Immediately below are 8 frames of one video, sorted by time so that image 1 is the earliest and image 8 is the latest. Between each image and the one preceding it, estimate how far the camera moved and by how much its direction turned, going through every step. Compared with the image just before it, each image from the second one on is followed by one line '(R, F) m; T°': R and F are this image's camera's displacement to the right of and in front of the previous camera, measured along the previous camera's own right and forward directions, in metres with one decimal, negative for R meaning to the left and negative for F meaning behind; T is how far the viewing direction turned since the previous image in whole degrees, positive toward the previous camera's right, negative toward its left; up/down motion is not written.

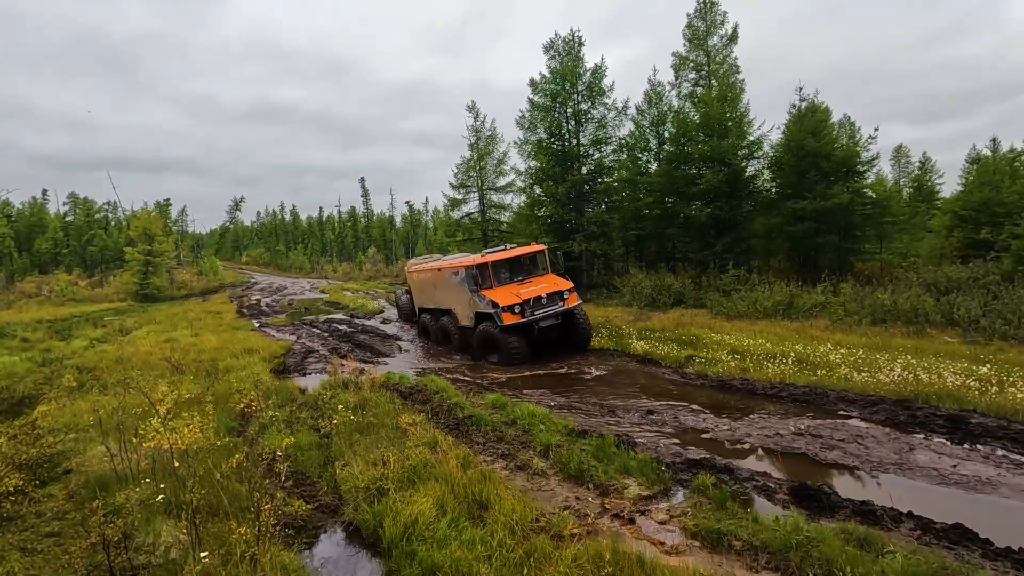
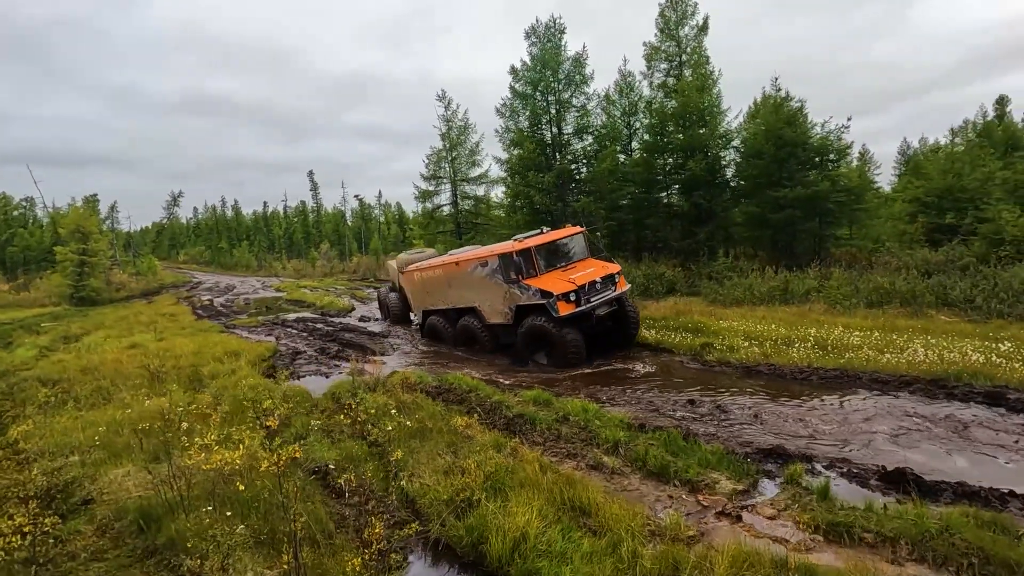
(-1.4, +0.5) m; +5°
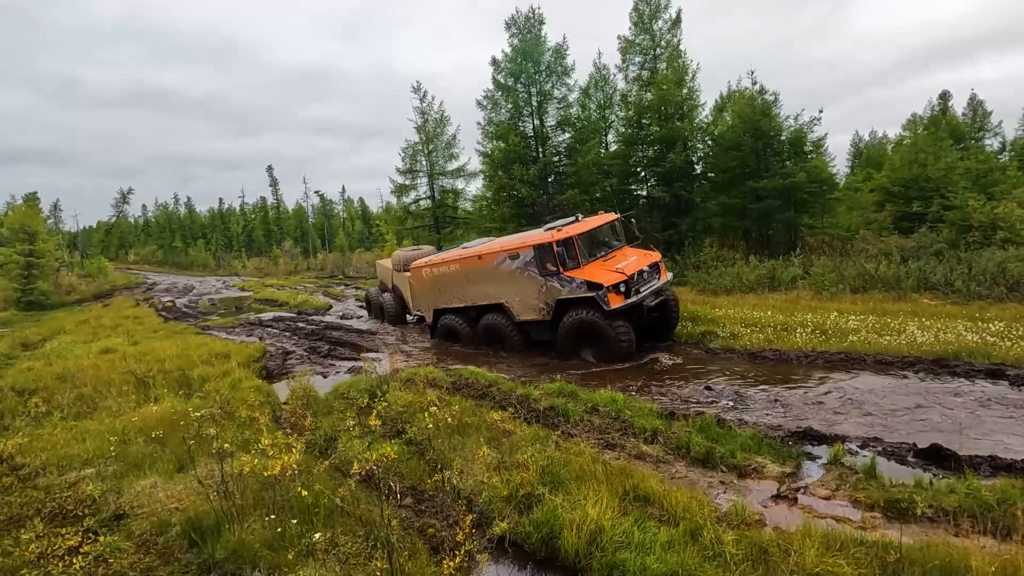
(-0.9, +0.2) m; +4°
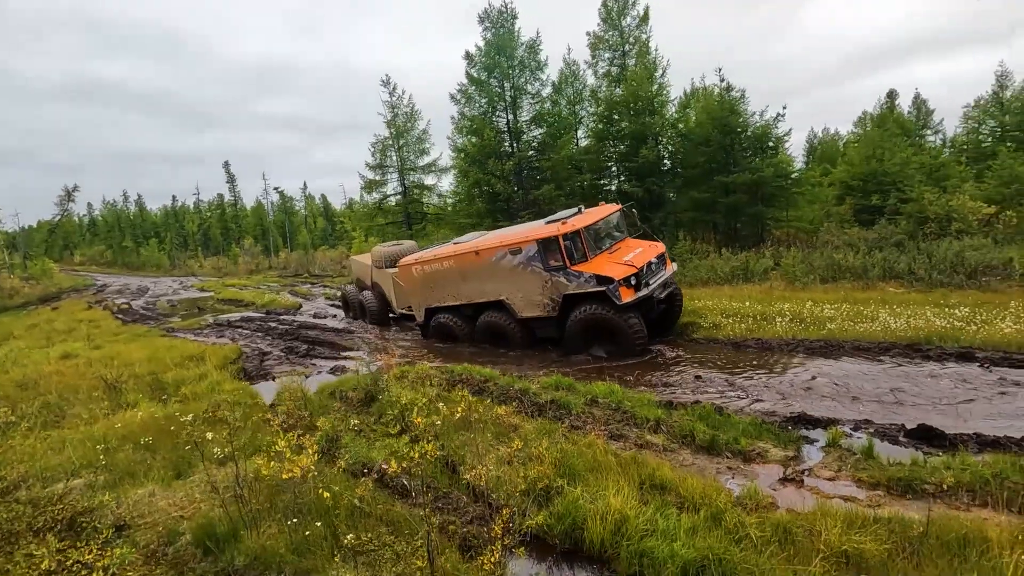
(-0.5, 0.0) m; +4°
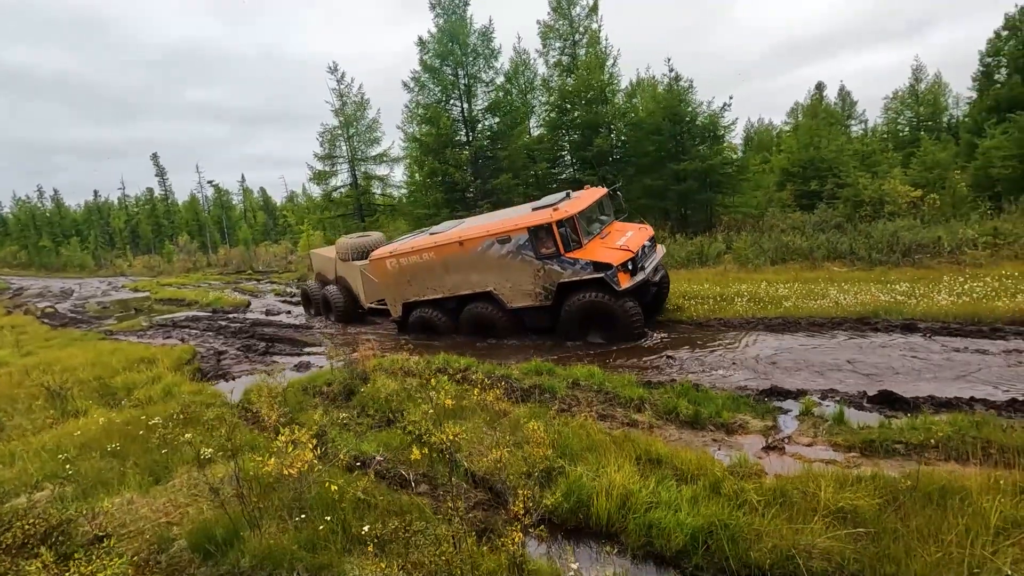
(-0.4, 0.0) m; +5°
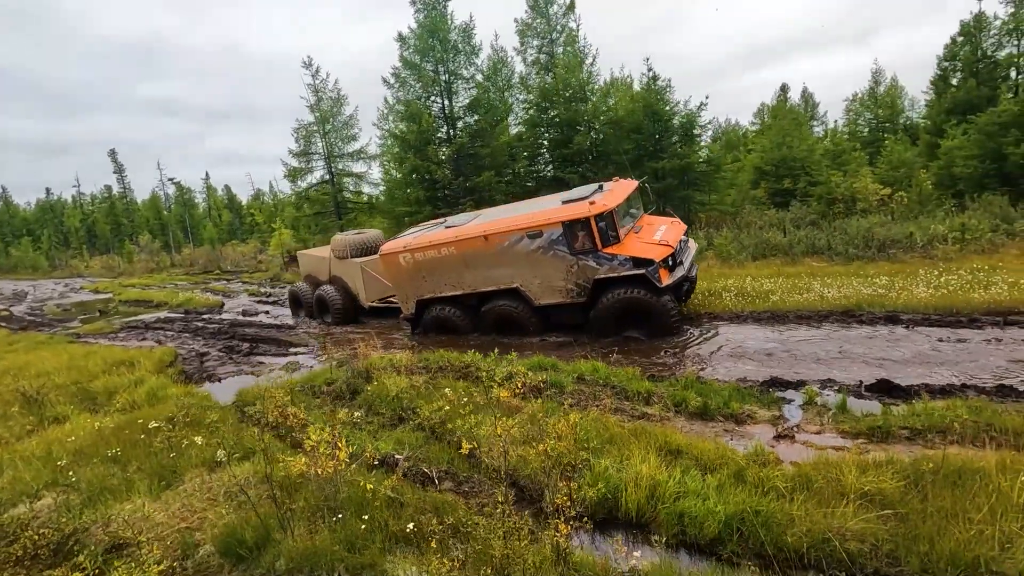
(-0.5, 0.0) m; +3°
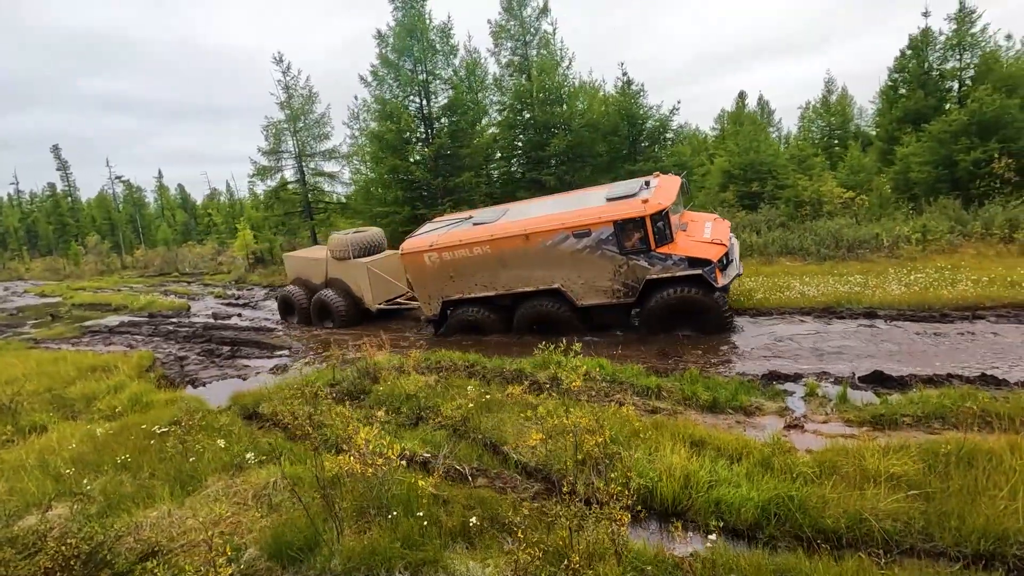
(-0.7, 0.0) m; +4°
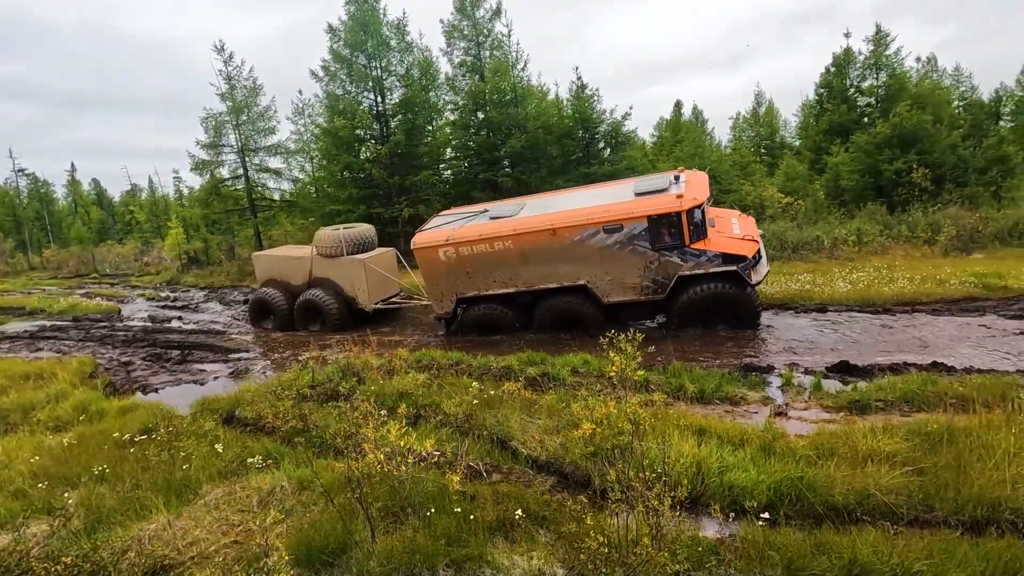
(-0.7, +0.1) m; +6°
